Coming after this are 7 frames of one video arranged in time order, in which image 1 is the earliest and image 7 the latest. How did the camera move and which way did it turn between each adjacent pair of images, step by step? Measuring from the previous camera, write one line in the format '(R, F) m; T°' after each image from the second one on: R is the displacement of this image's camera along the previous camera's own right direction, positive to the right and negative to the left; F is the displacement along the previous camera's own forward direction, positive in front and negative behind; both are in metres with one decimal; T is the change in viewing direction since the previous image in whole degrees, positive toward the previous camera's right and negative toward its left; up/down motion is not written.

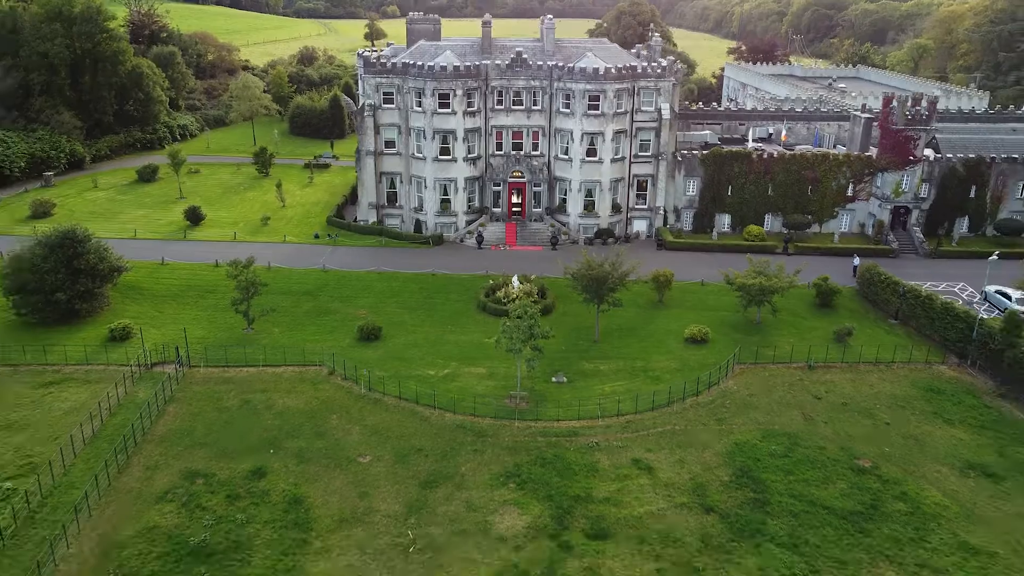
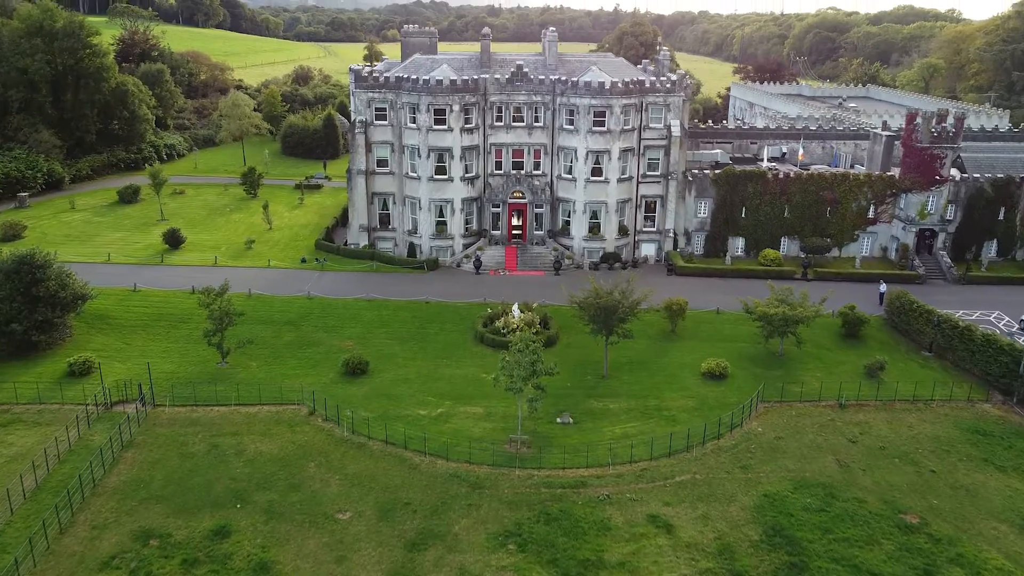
(0.0, +4.2) m; 0°
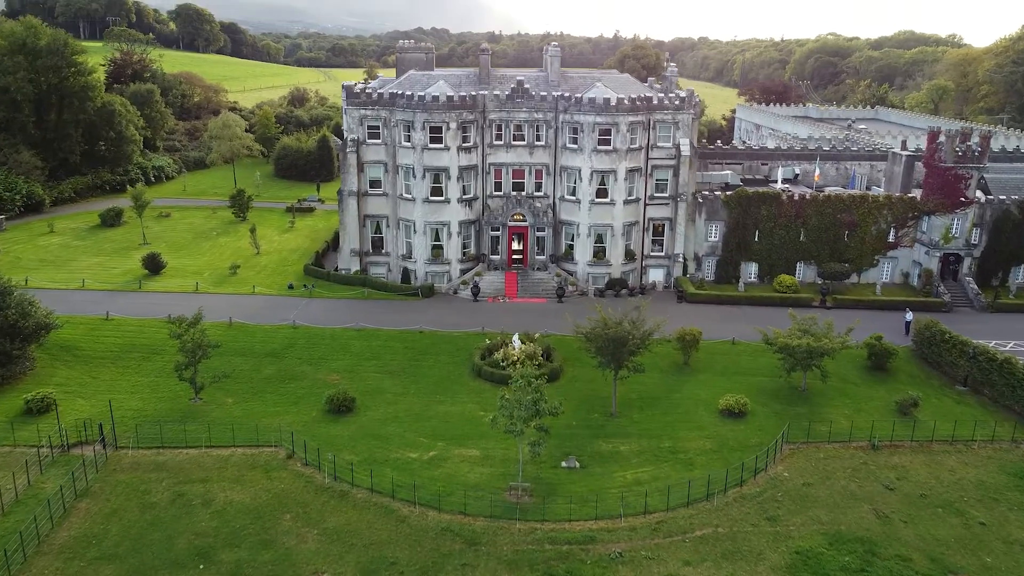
(0.0, +3.6) m; 0°
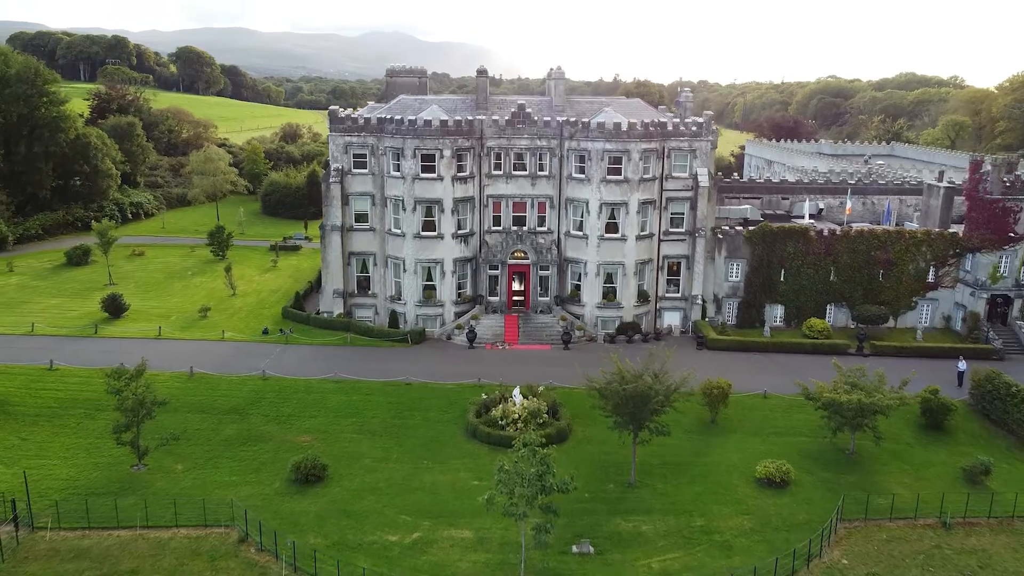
(0.0, +5.9) m; 0°
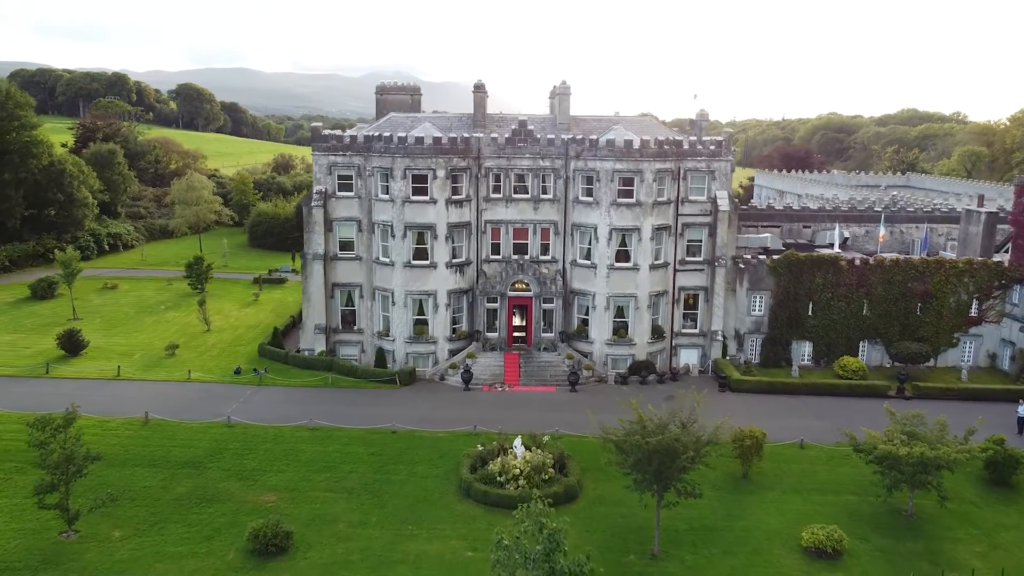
(0.0, +5.1) m; 0°
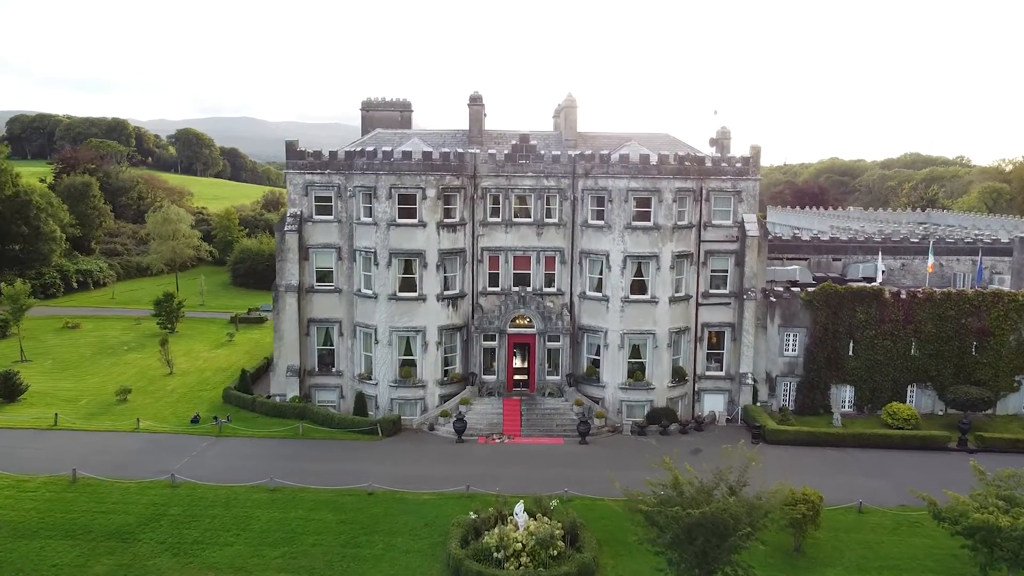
(0.0, +5.9) m; 0°
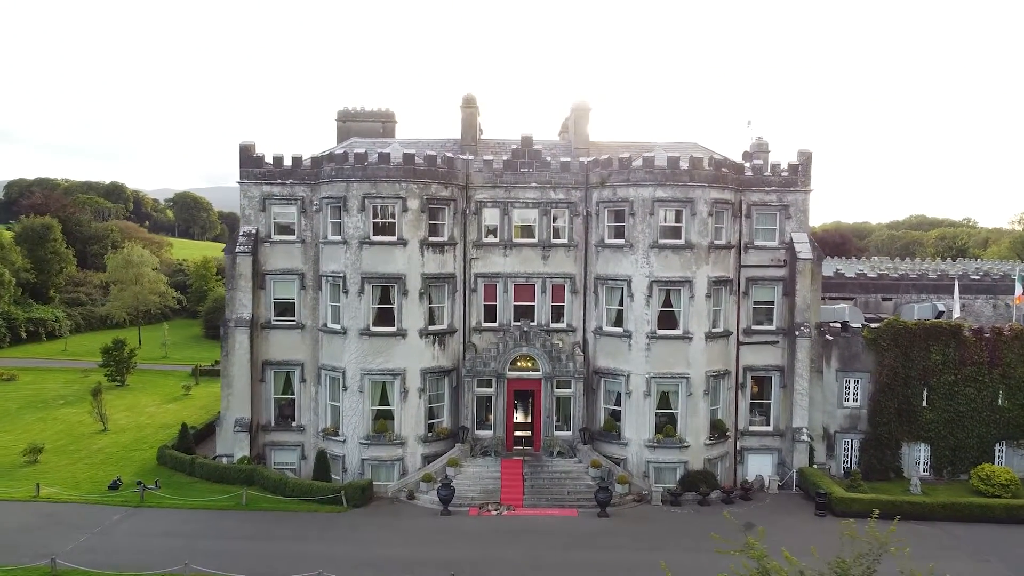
(0.0, +7.7) m; 0°
